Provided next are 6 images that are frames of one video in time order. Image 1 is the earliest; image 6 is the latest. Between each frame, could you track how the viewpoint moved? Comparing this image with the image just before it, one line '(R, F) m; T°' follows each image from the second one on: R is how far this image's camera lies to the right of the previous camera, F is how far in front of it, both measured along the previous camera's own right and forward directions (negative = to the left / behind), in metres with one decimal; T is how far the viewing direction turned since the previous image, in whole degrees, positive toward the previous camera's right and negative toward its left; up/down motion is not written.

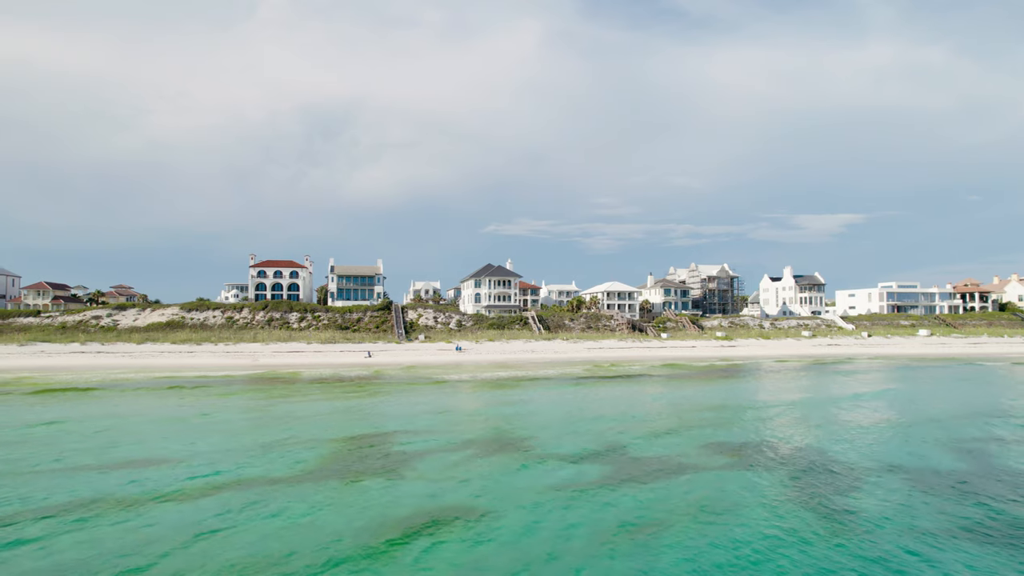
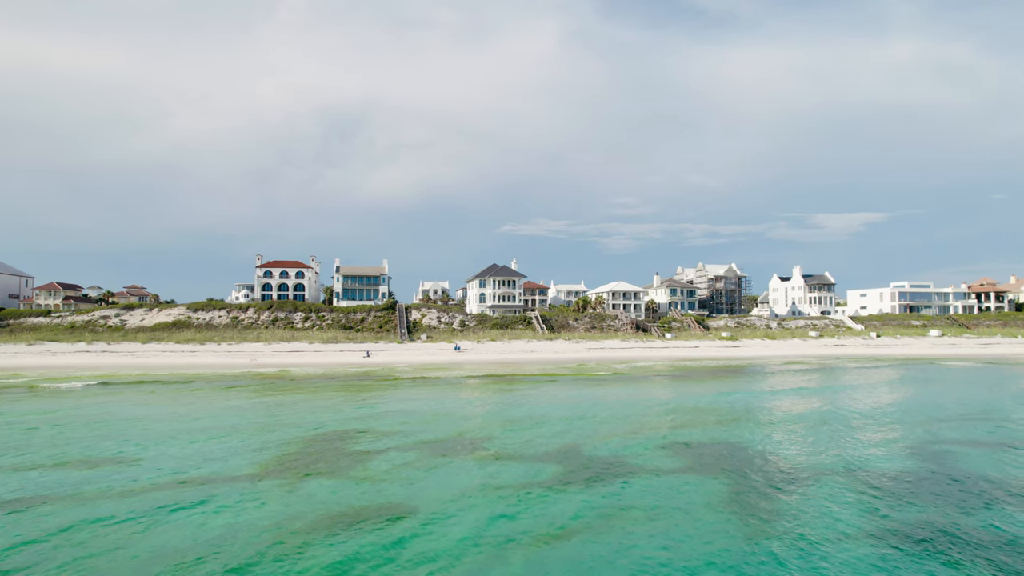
(+1.3, +0.1) m; -1°
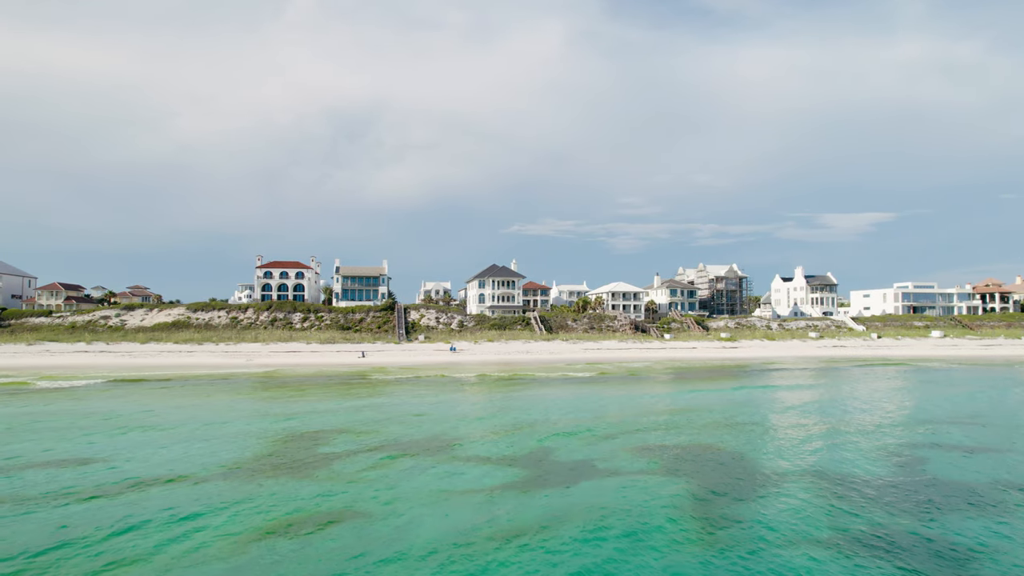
(+0.8, 0.0) m; 0°
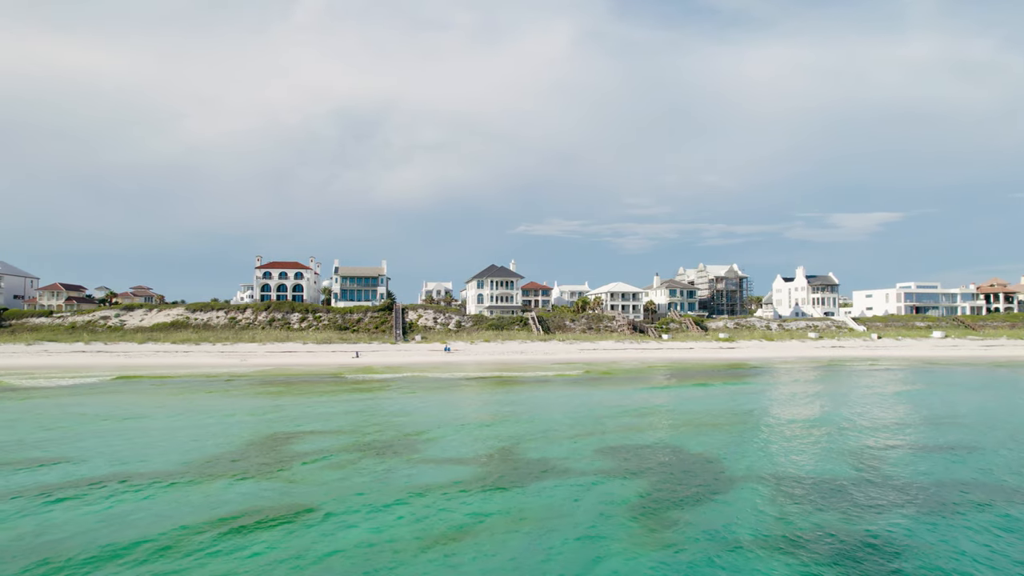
(+1.0, 0.0) m; 0°
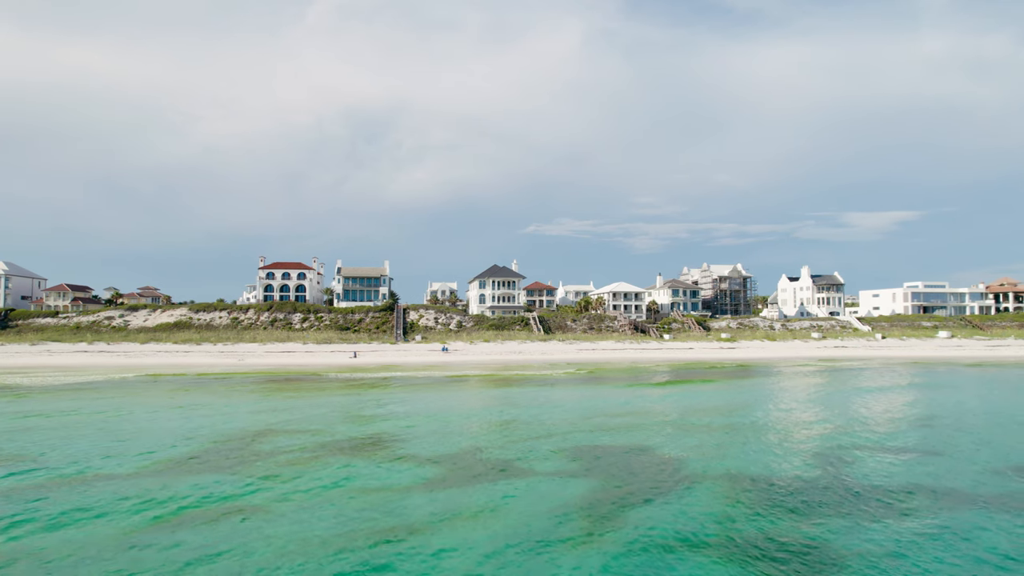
(+1.0, 0.0) m; -1°
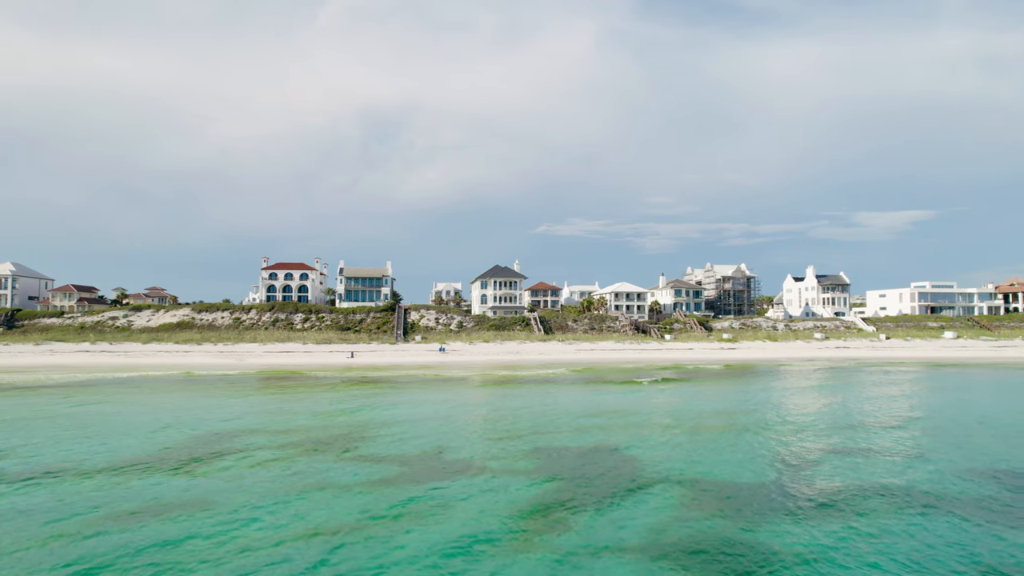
(+1.0, 0.0) m; -1°
